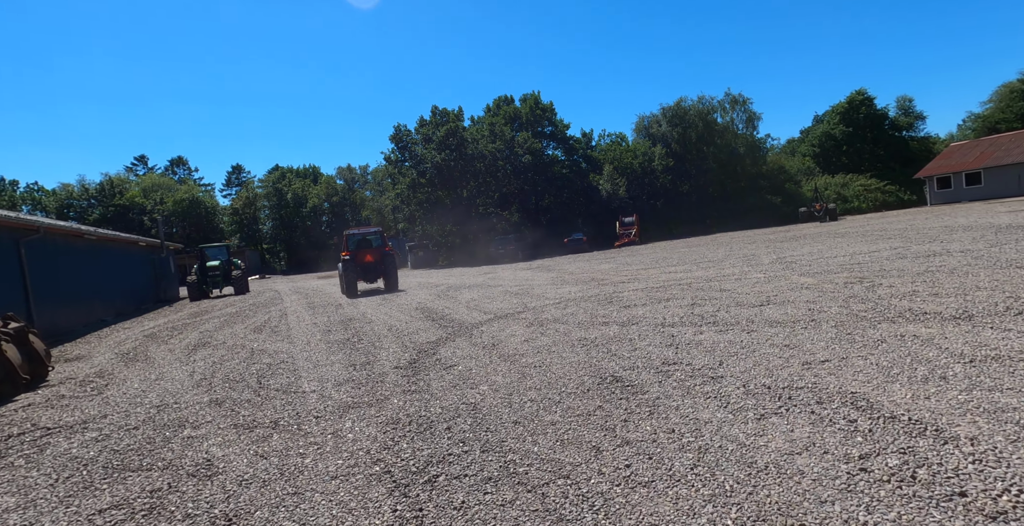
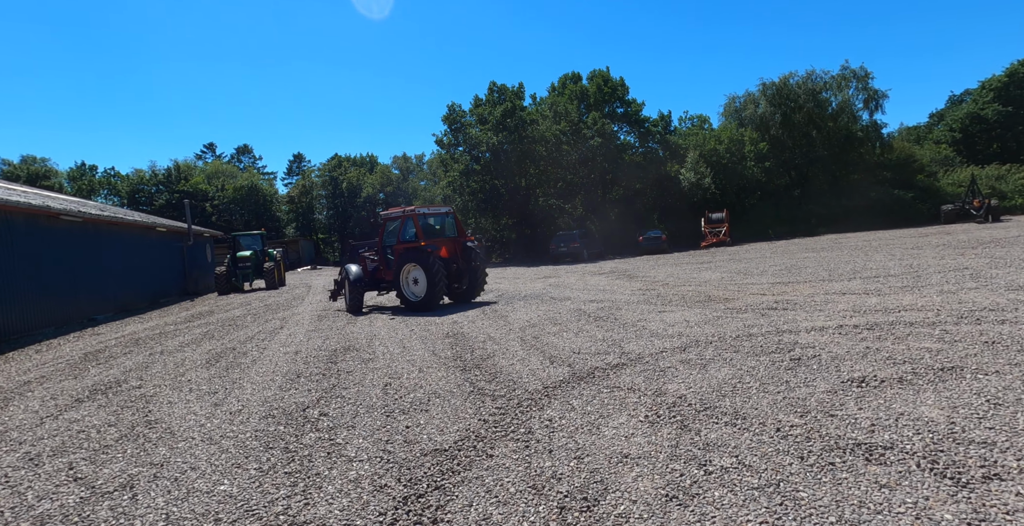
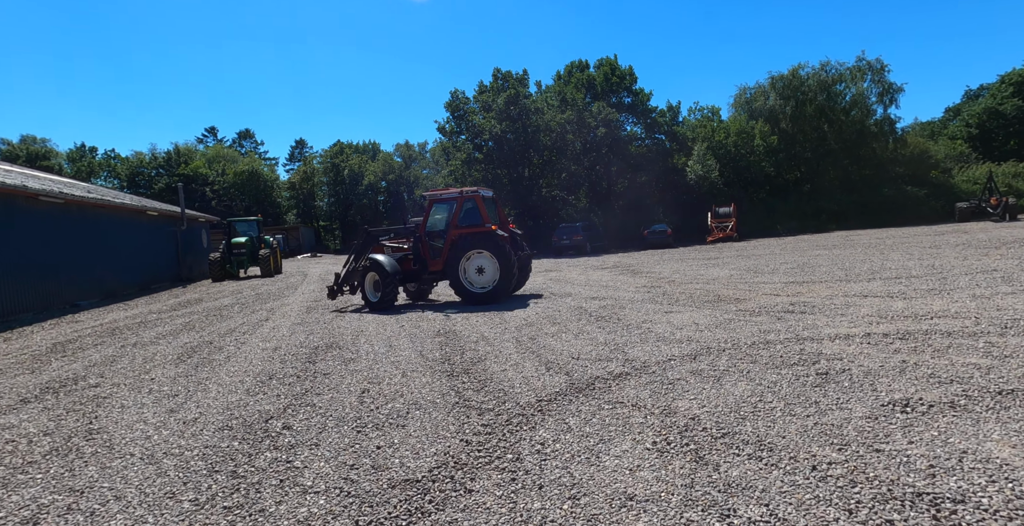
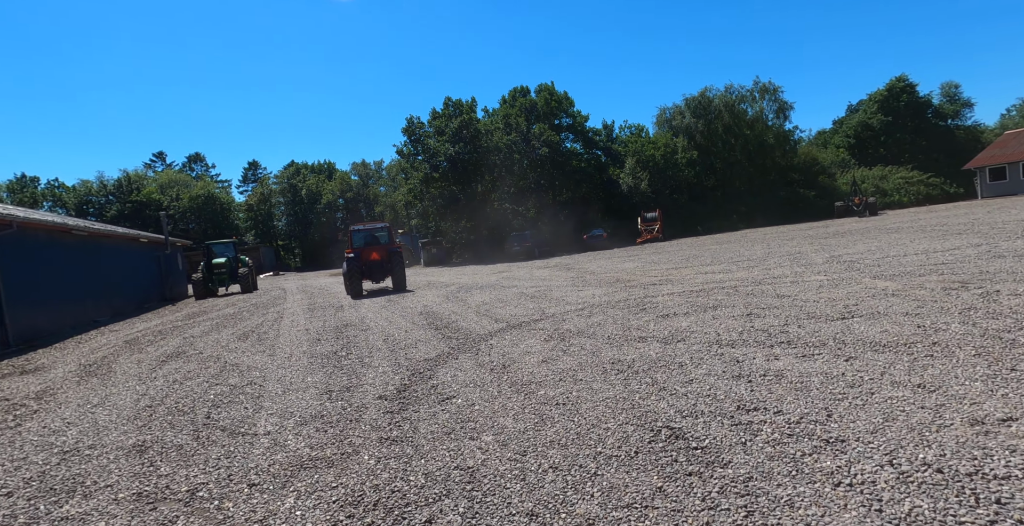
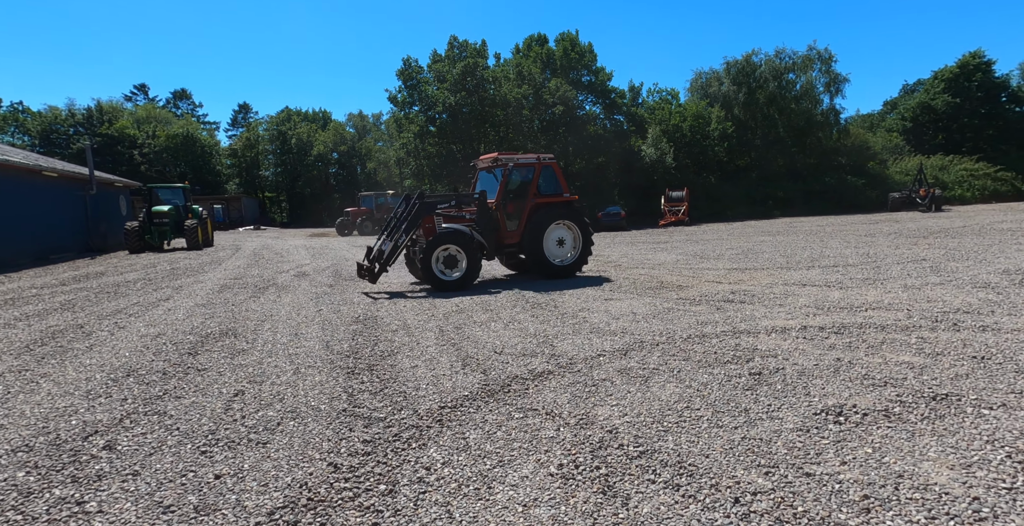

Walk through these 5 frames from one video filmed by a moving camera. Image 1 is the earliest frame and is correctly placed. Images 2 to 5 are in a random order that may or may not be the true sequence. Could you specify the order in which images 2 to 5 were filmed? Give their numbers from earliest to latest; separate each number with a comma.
4, 2, 3, 5
